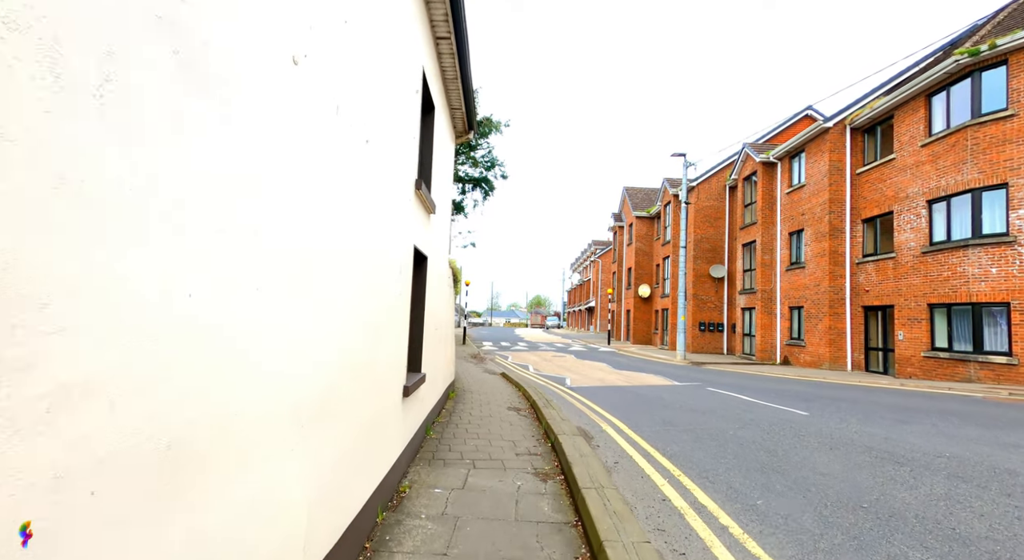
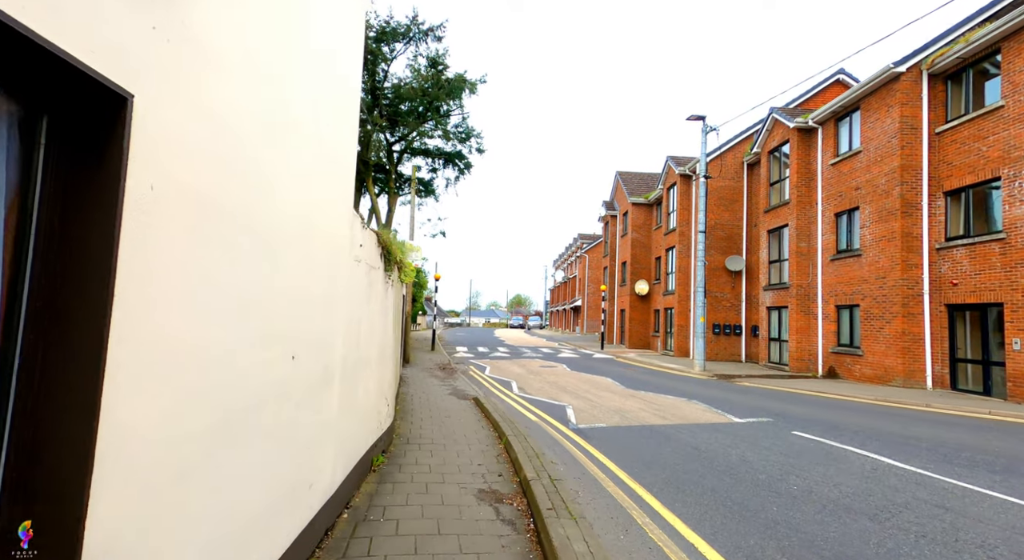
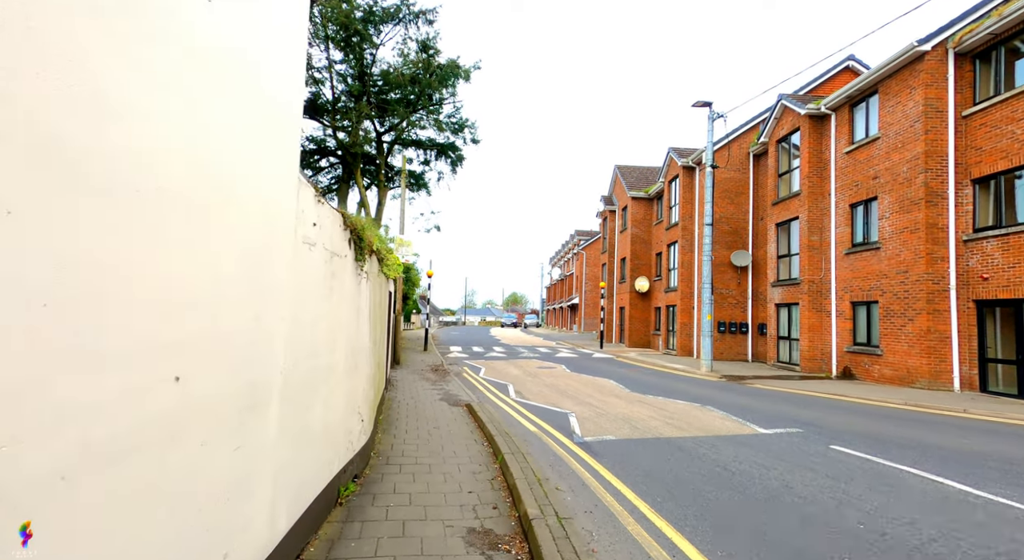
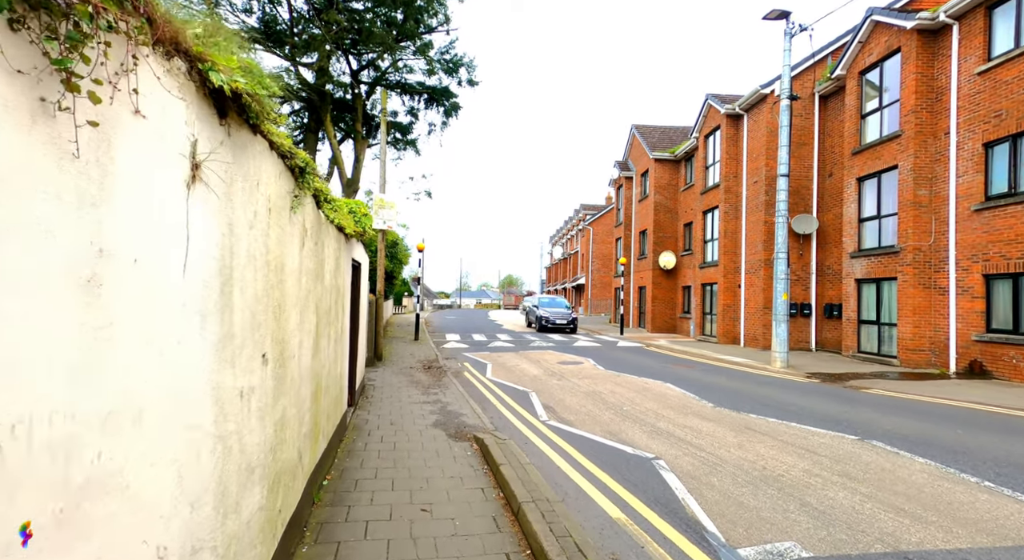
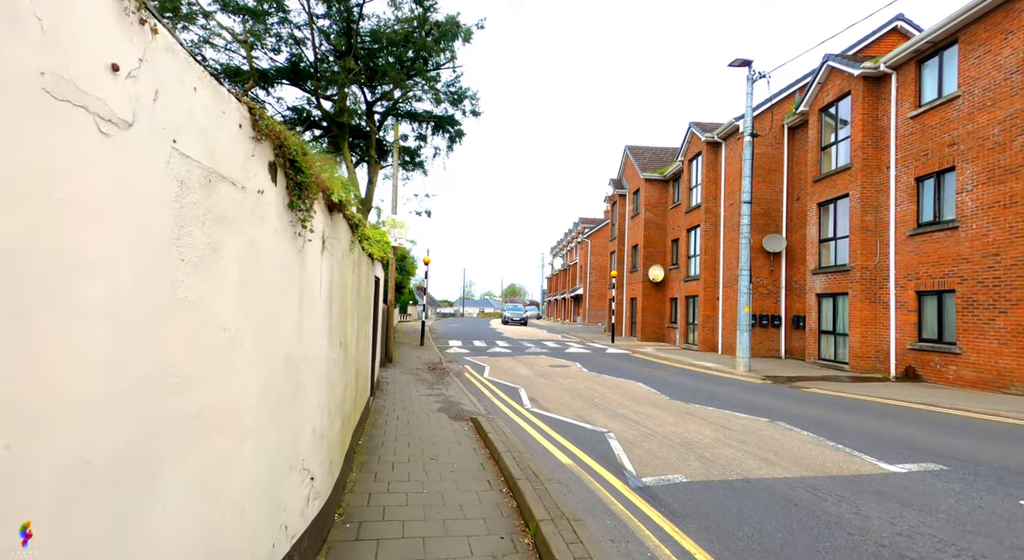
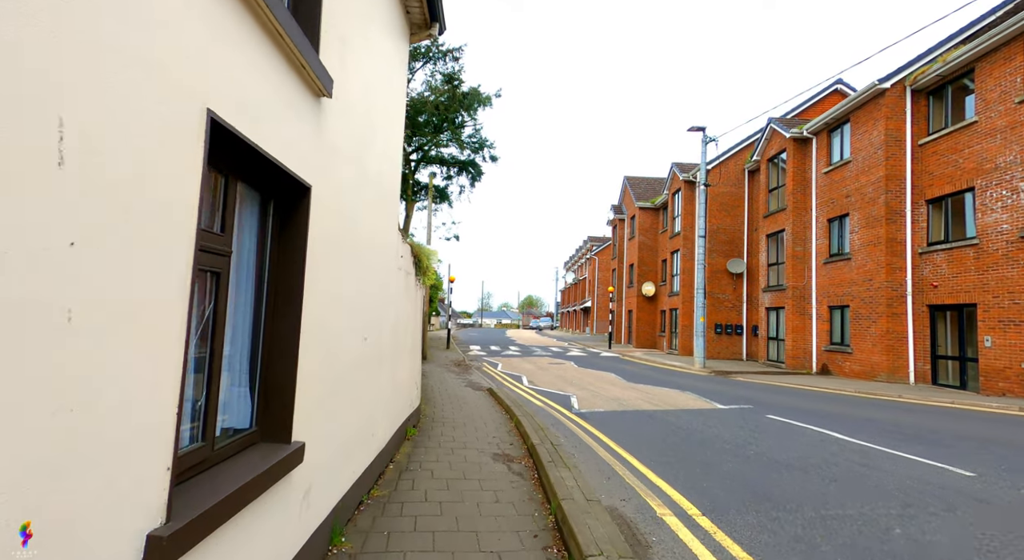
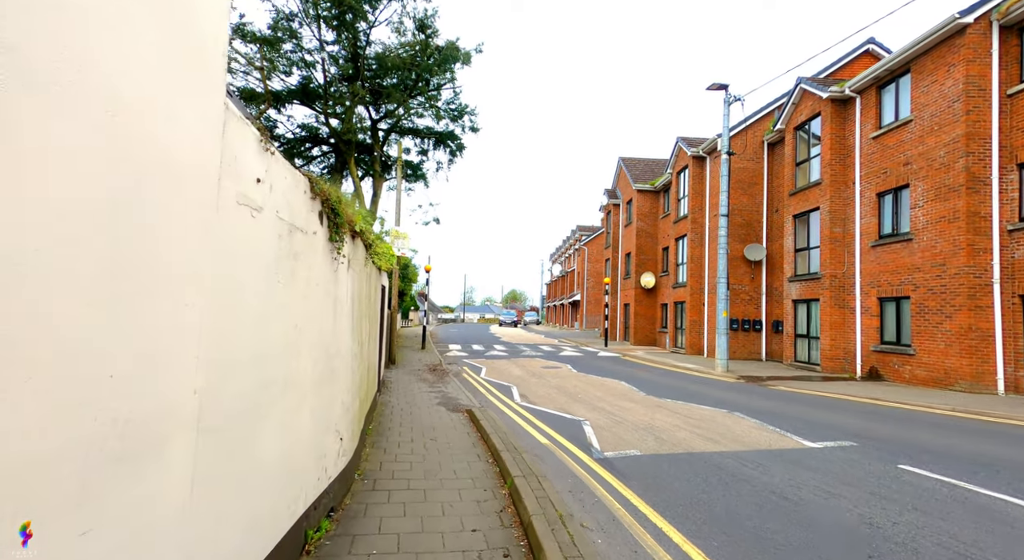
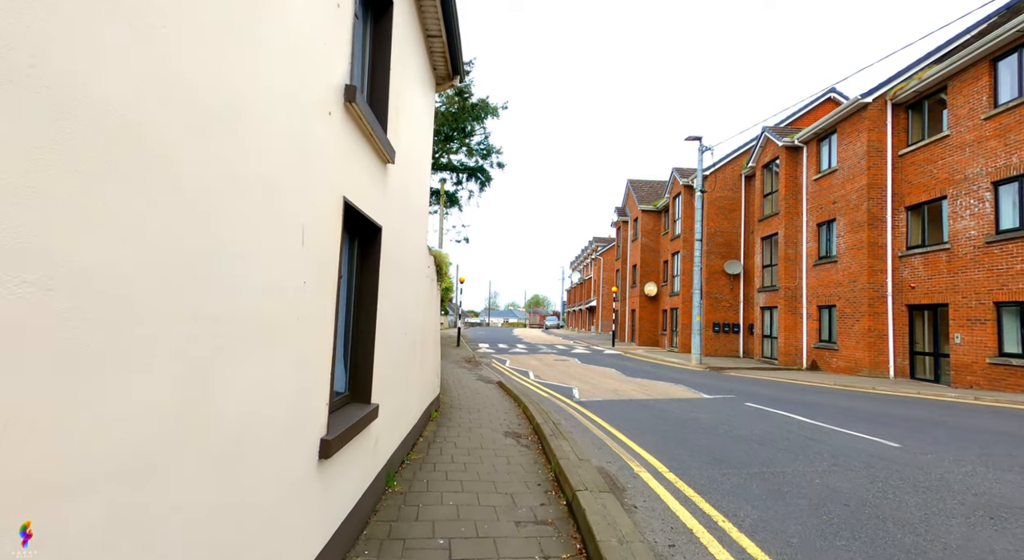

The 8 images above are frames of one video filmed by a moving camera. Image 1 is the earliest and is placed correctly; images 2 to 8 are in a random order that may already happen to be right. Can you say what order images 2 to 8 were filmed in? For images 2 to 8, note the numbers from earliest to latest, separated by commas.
8, 6, 2, 3, 7, 5, 4
